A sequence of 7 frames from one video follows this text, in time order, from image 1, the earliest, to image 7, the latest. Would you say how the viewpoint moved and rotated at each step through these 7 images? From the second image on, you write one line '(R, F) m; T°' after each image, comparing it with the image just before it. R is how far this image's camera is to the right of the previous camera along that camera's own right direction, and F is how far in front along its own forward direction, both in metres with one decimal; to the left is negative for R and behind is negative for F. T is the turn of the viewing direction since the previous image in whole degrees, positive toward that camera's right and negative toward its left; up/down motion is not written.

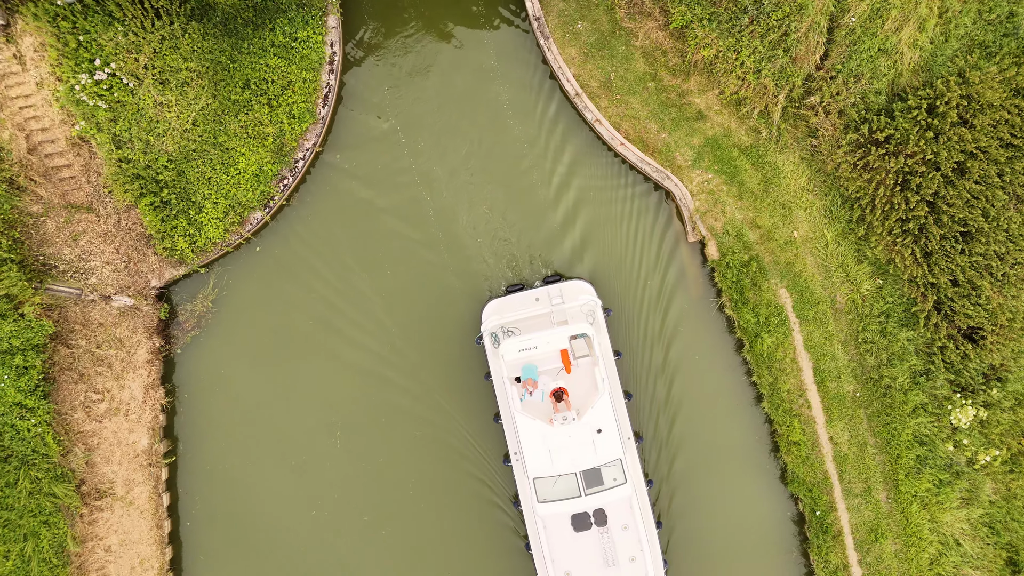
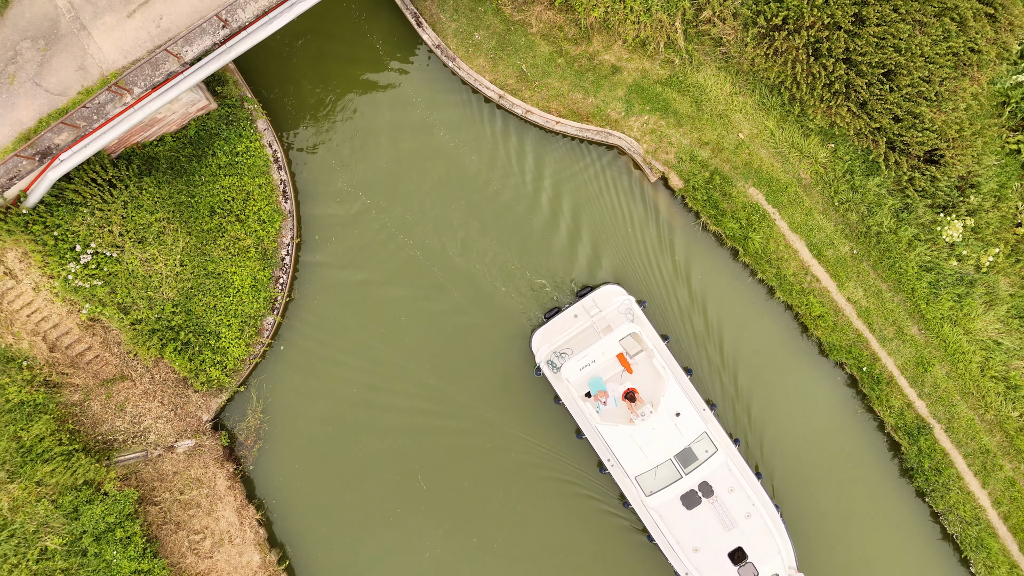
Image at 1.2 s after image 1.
(0.0, -0.6) m; 0°
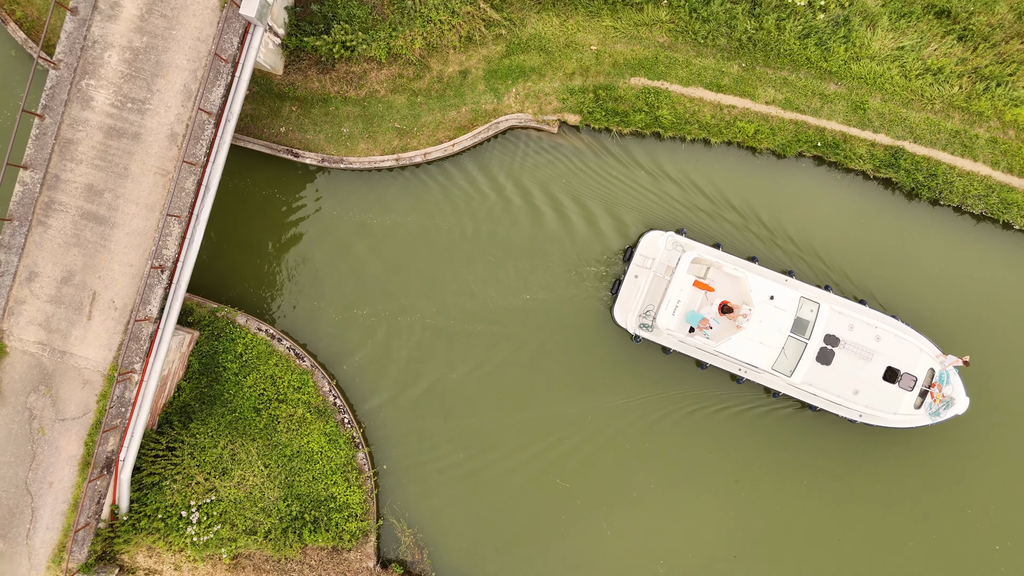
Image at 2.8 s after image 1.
(0.0, -0.8) m; 0°
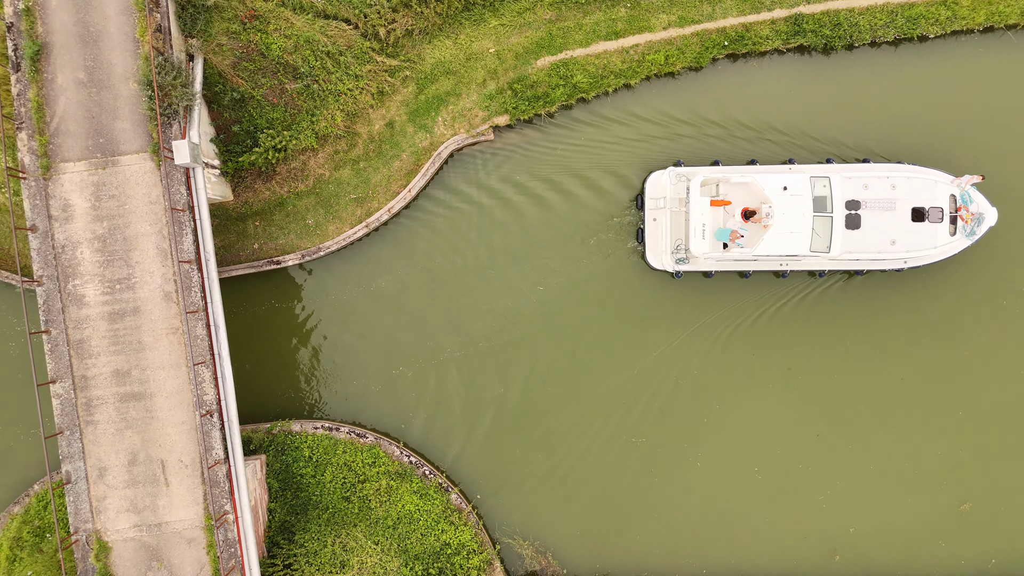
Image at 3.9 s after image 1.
(0.0, -0.5) m; 0°
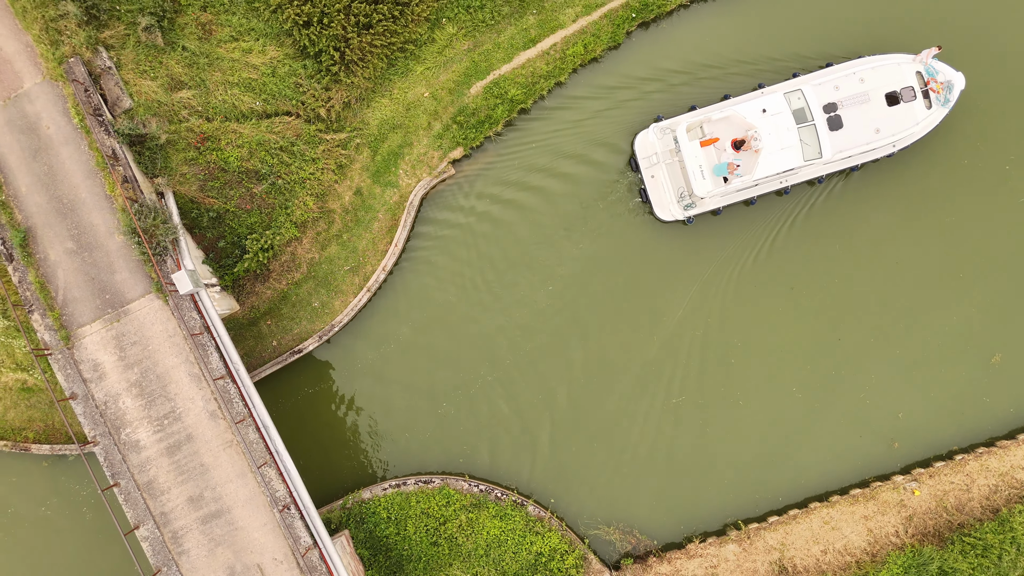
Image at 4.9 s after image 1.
(+0.1, -0.5) m; 0°
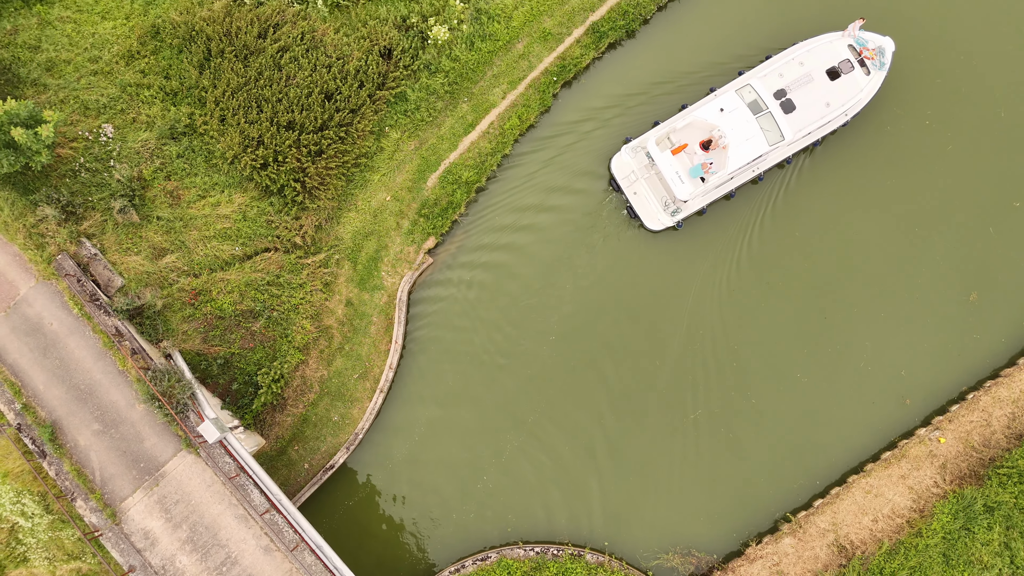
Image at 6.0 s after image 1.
(+0.1, -0.6) m; +1°
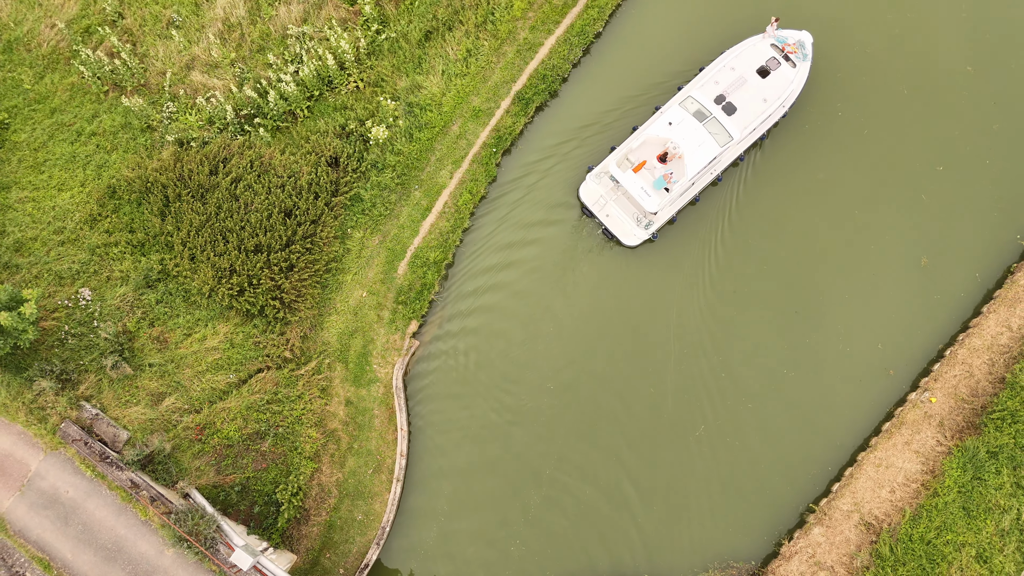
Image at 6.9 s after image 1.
(+0.1, -0.5) m; +2°
